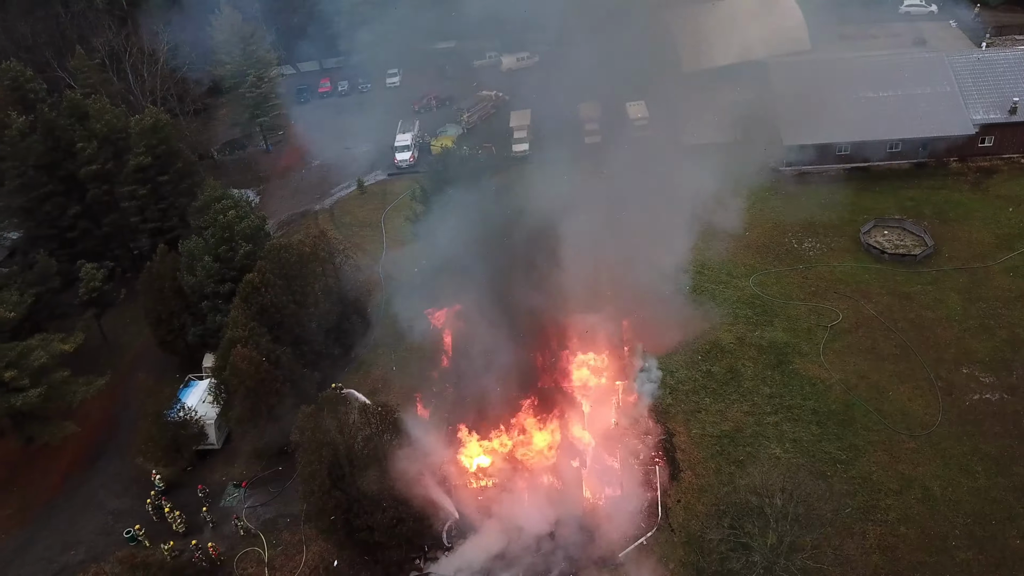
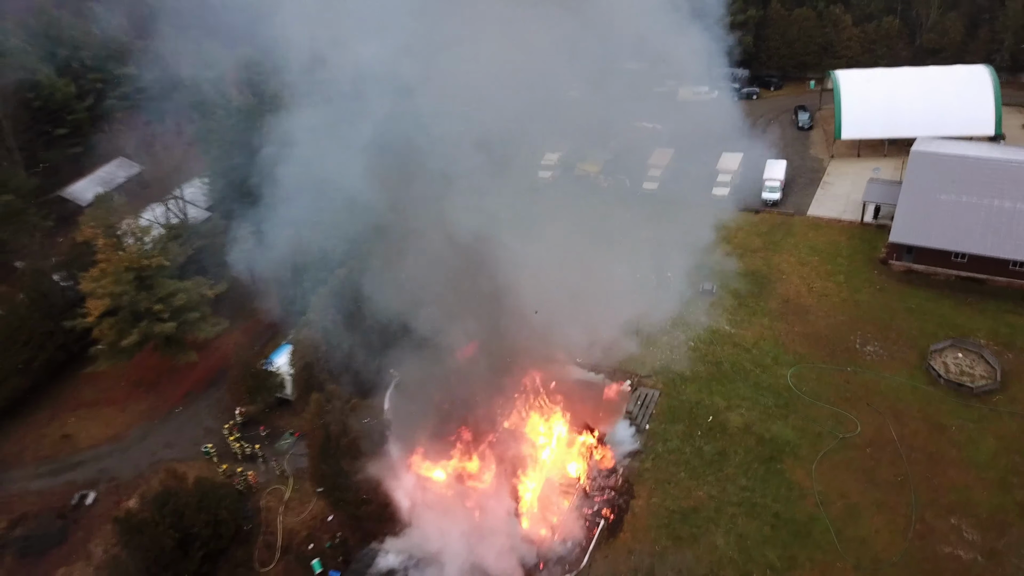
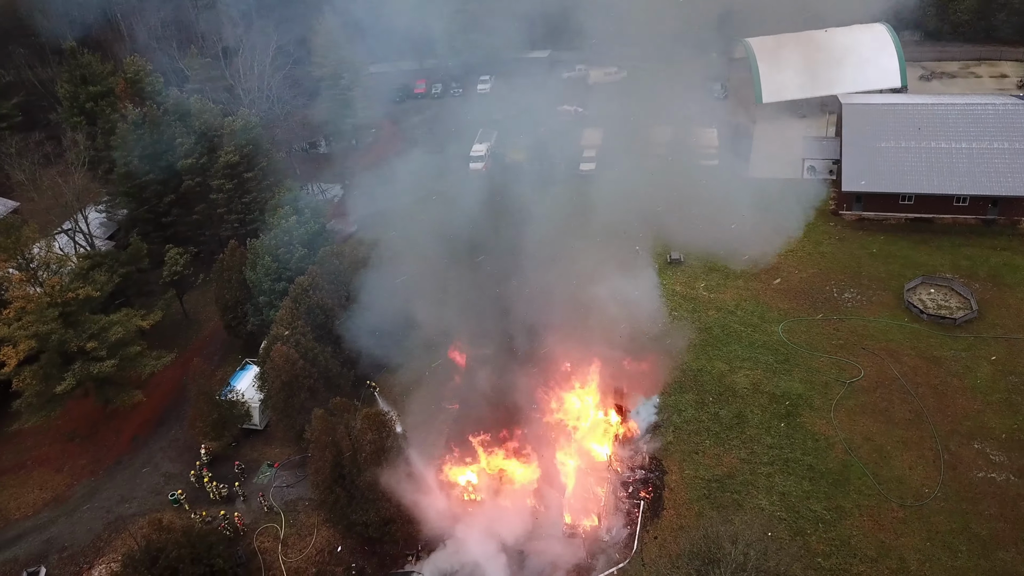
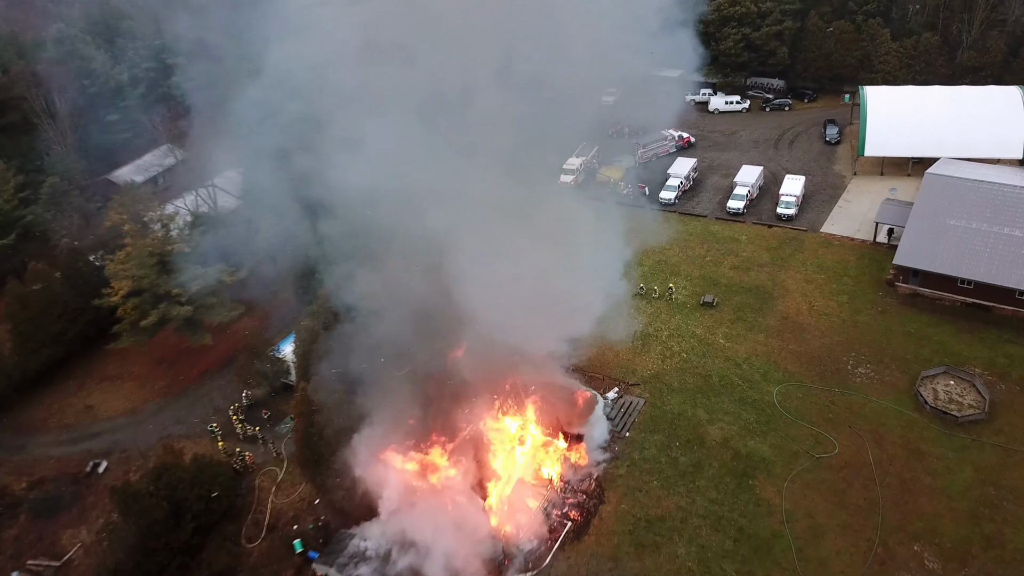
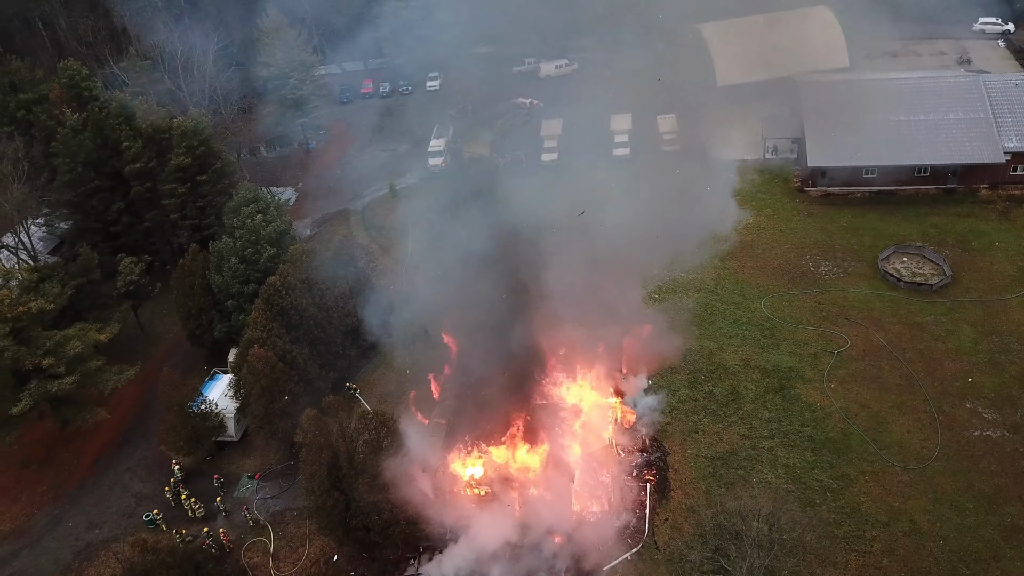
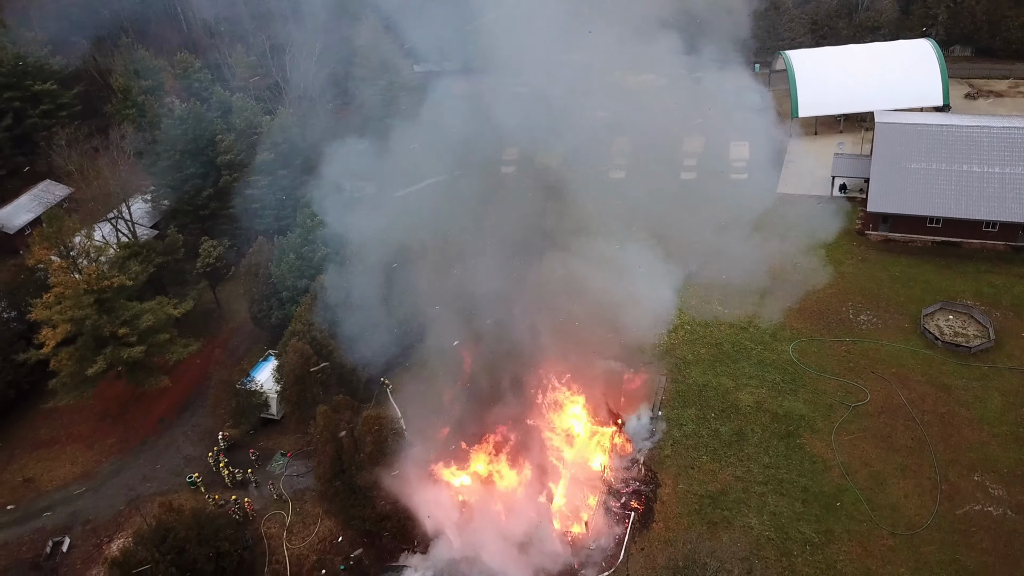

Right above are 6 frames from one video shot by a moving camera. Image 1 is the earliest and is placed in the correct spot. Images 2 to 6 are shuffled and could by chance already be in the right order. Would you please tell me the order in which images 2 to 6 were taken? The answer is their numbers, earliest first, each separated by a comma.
5, 3, 6, 2, 4
